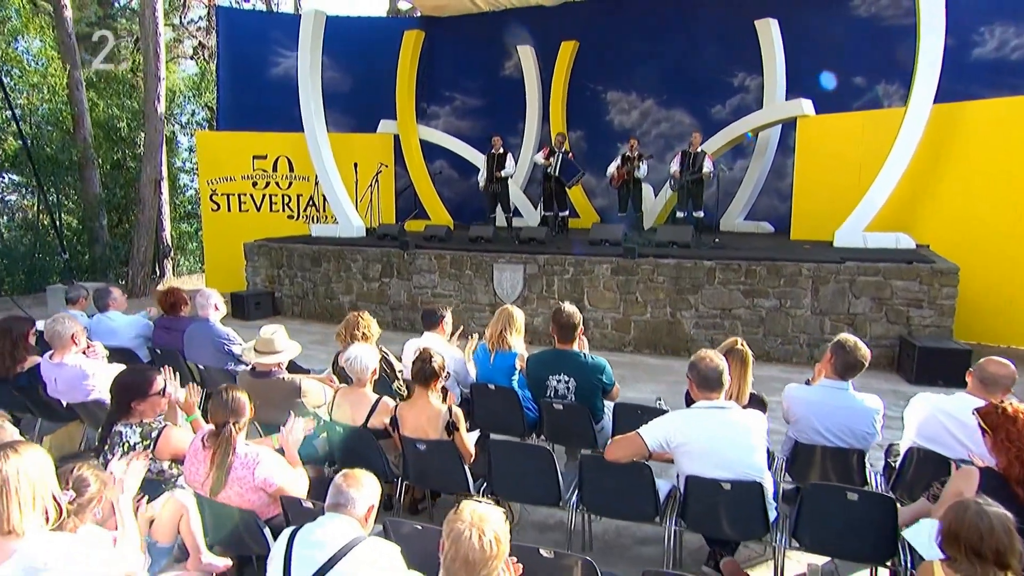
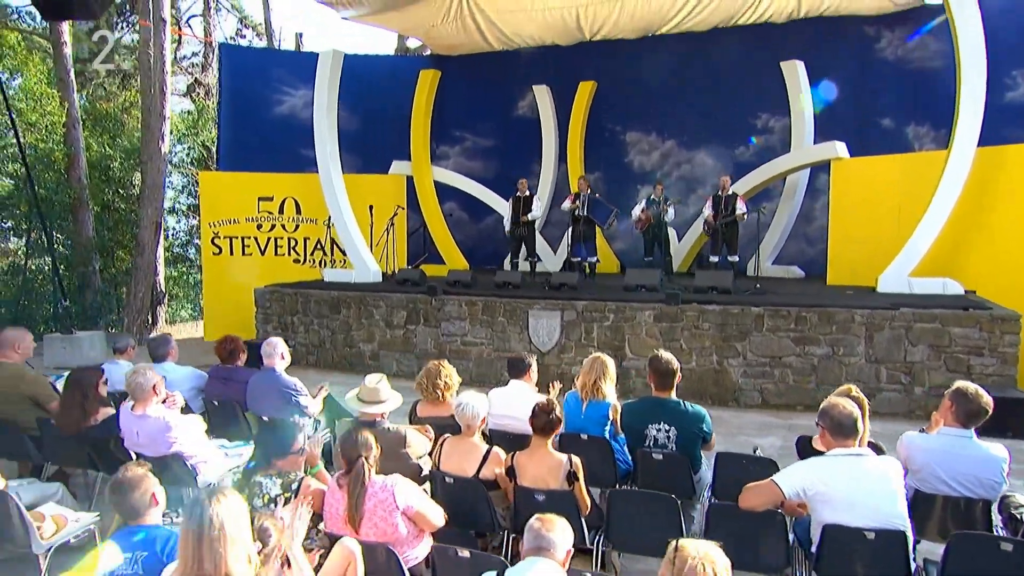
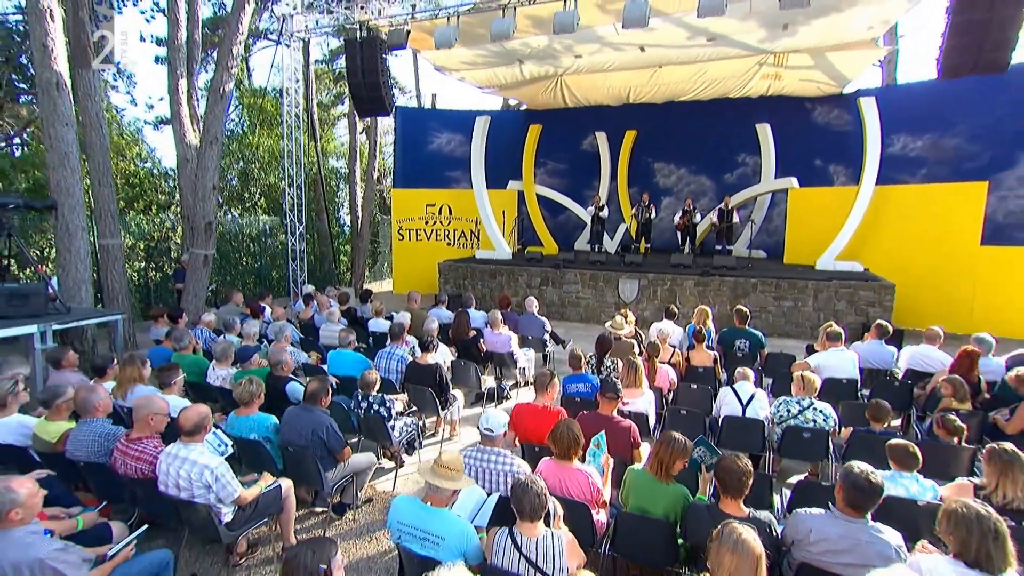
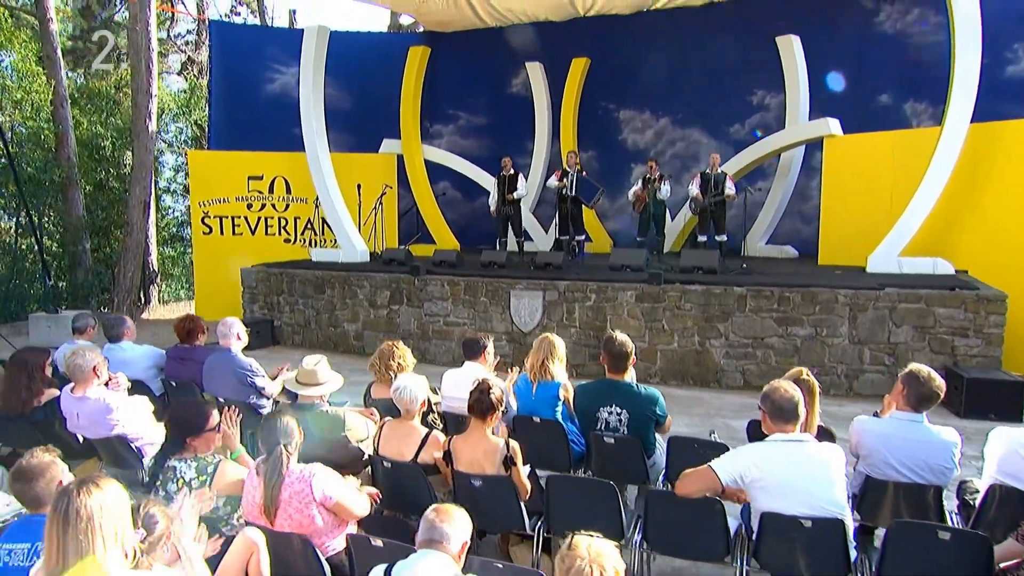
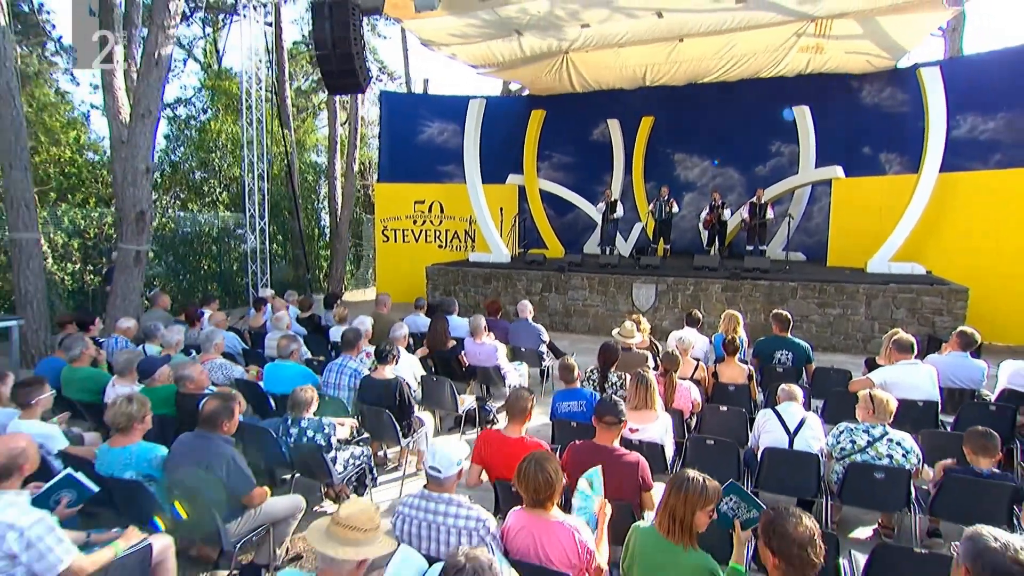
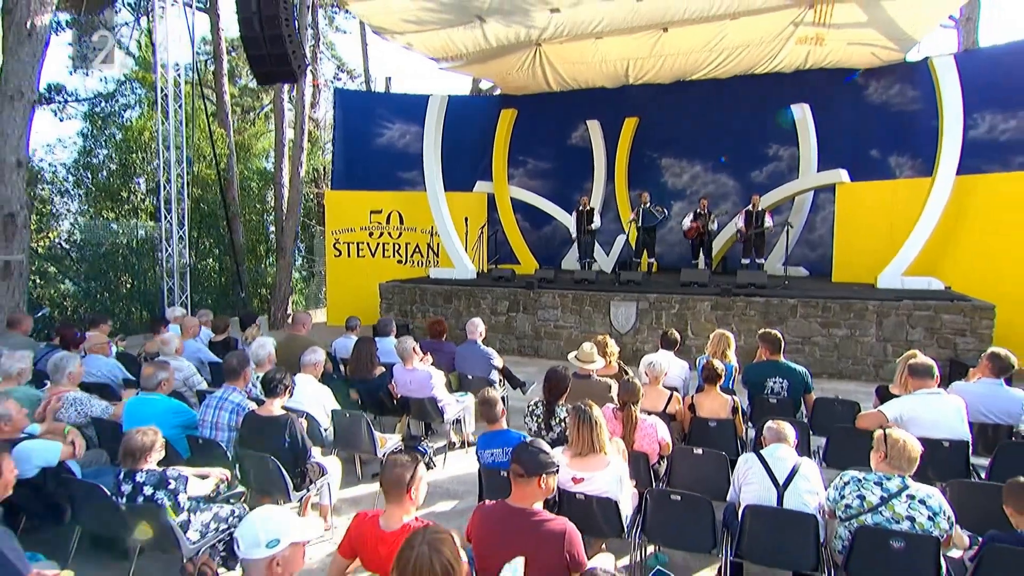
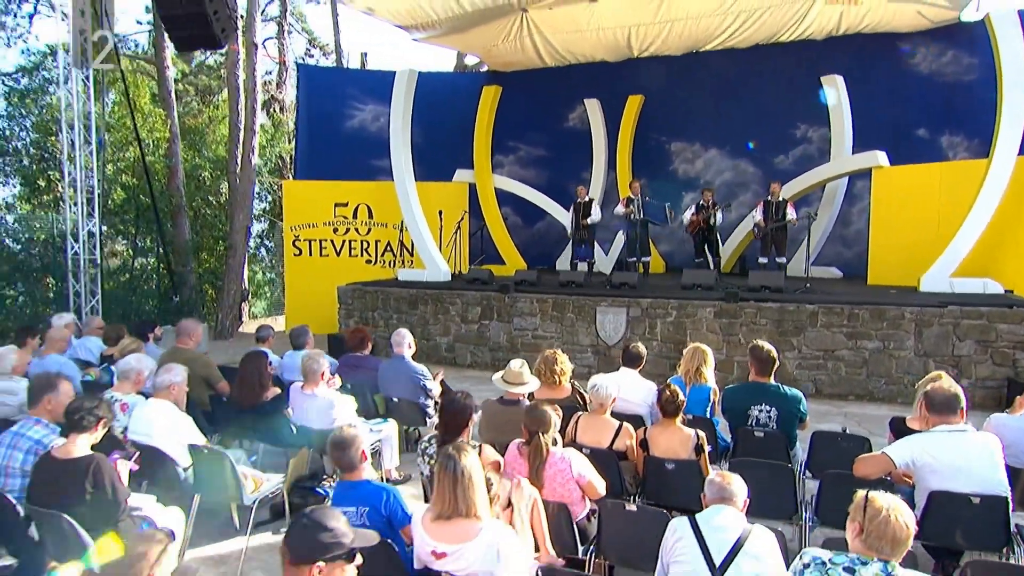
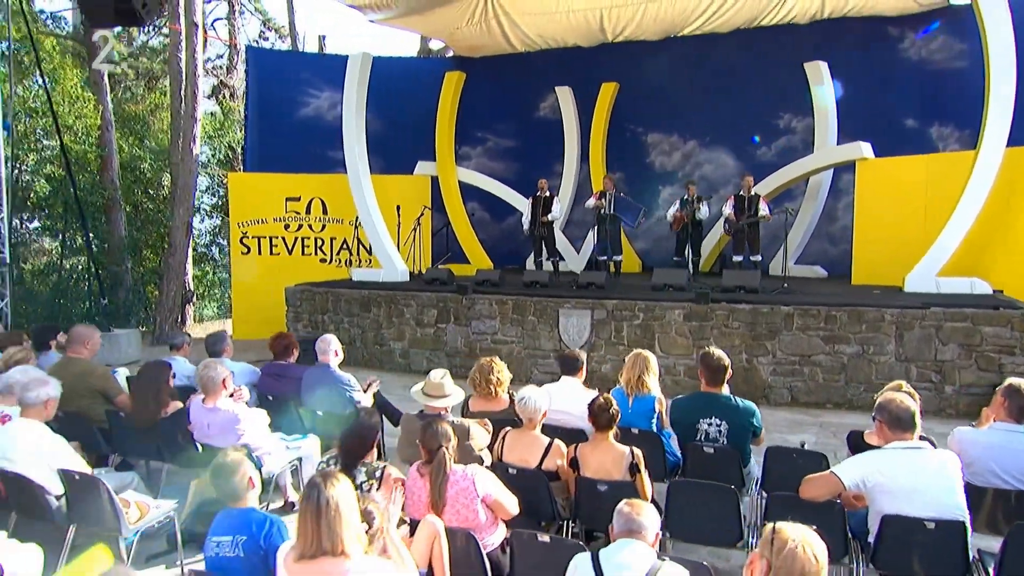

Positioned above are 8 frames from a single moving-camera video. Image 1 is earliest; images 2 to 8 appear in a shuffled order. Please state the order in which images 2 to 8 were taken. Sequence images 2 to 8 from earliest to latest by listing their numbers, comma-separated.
4, 2, 8, 7, 6, 5, 3
